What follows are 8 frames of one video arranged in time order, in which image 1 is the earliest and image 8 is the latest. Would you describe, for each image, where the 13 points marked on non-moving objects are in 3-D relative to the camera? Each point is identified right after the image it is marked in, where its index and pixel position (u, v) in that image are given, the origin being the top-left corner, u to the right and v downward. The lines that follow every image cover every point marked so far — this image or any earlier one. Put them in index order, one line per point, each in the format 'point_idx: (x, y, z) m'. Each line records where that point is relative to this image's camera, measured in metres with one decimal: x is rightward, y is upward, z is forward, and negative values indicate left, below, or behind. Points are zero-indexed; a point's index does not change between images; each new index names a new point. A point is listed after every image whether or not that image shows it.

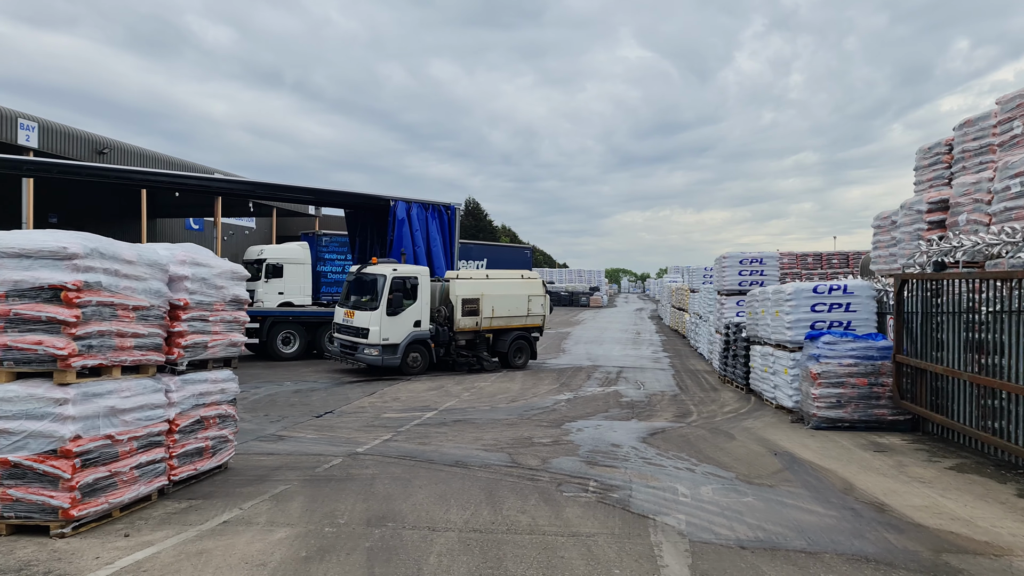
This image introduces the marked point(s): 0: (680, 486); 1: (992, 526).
0: (+1.4, -1.6, +5.7) m
1: (+3.1, -1.6, +4.5) m
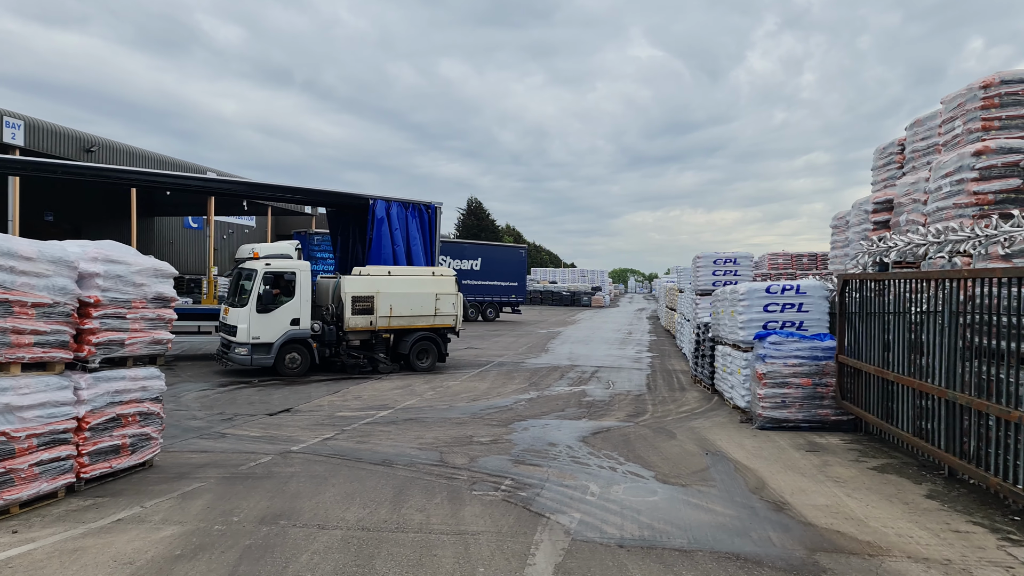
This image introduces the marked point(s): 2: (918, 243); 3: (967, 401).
0: (+0.7, -1.6, +5.7) m
1: (+2.4, -1.6, +4.5) m
2: (+3.9, +0.4, +6.8) m
3: (+3.5, -0.9, +5.5) m
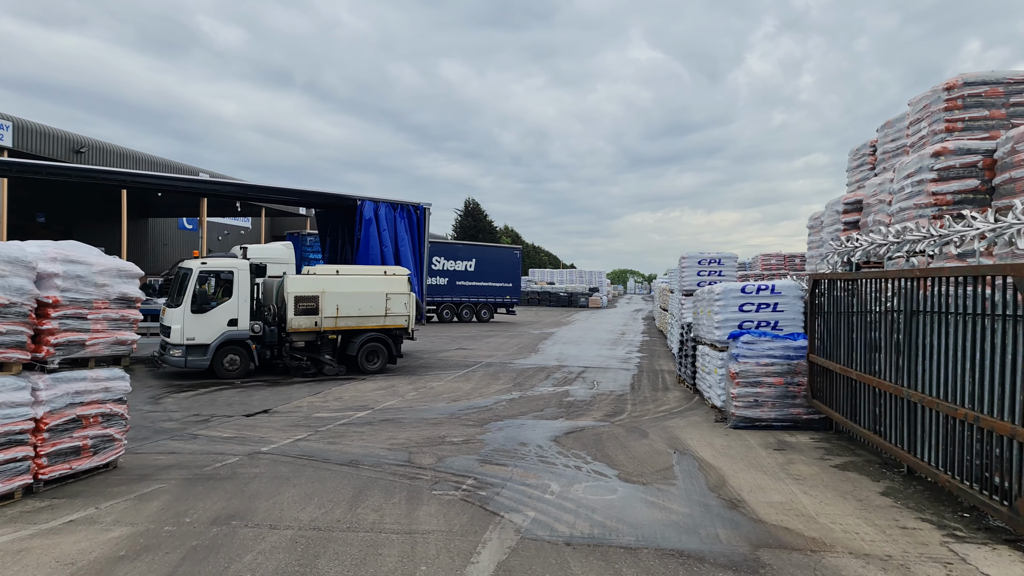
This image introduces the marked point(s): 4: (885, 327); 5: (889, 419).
0: (+0.3, -1.6, +5.7) m
1: (+2.1, -1.5, +4.5) m
2: (+3.6, +0.4, +6.8) m
3: (+3.1, -0.9, +5.5) m
4: (+3.3, -0.3, +6.3) m
5: (+3.3, -1.1, +6.1) m
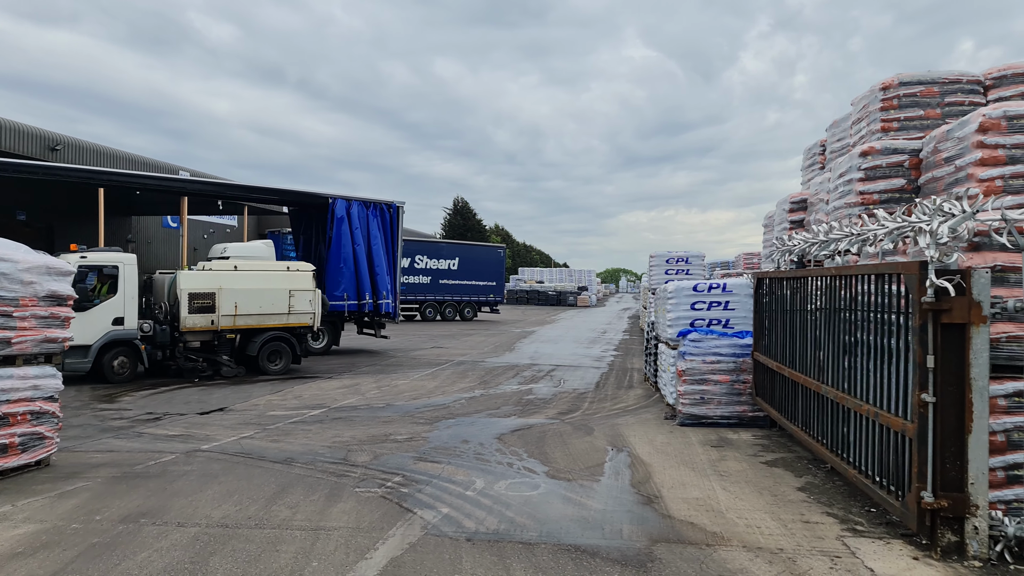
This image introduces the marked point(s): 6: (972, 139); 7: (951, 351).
0: (-0.3, -1.6, +5.7) m
1: (+1.5, -1.5, +4.6) m
2: (+3.0, +0.5, +6.9) m
3: (+2.5, -0.9, +5.6) m
4: (+2.7, -0.3, +6.4) m
5: (+2.6, -1.1, +6.1) m
6: (+3.4, +1.1, +5.1) m
7: (+2.4, -0.3, +3.7) m
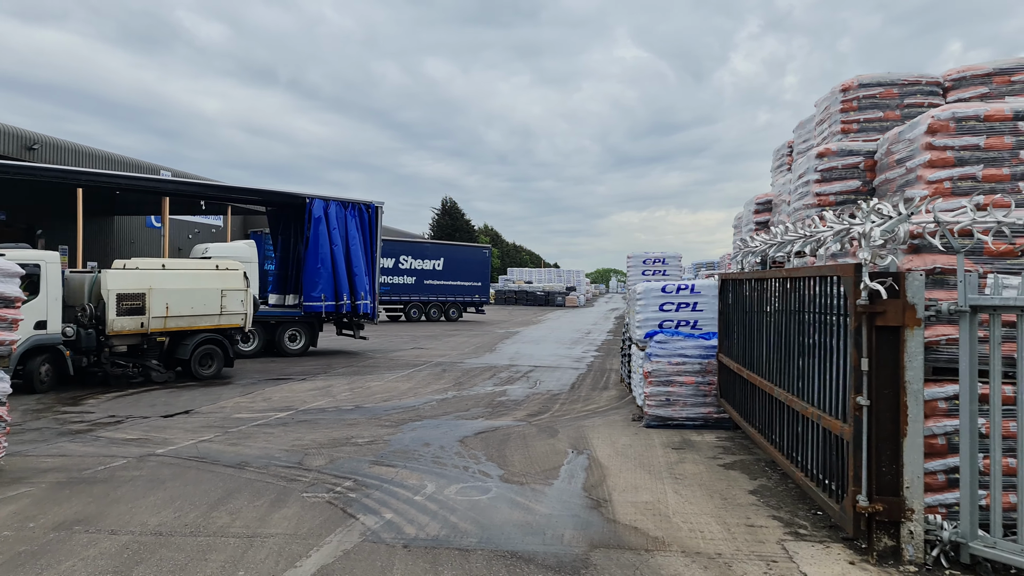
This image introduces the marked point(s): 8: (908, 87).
0: (-0.7, -1.6, +5.6) m
1: (+1.1, -1.5, +4.6) m
2: (+2.6, +0.4, +6.8) m
3: (+2.1, -0.9, +5.5) m
4: (+2.3, -0.3, +6.4) m
5: (+2.2, -1.1, +6.1) m
6: (+3.1, +1.1, +5.1) m
7: (+2.0, -0.3, +3.7) m
8: (+4.0, +2.1, +7.0) m
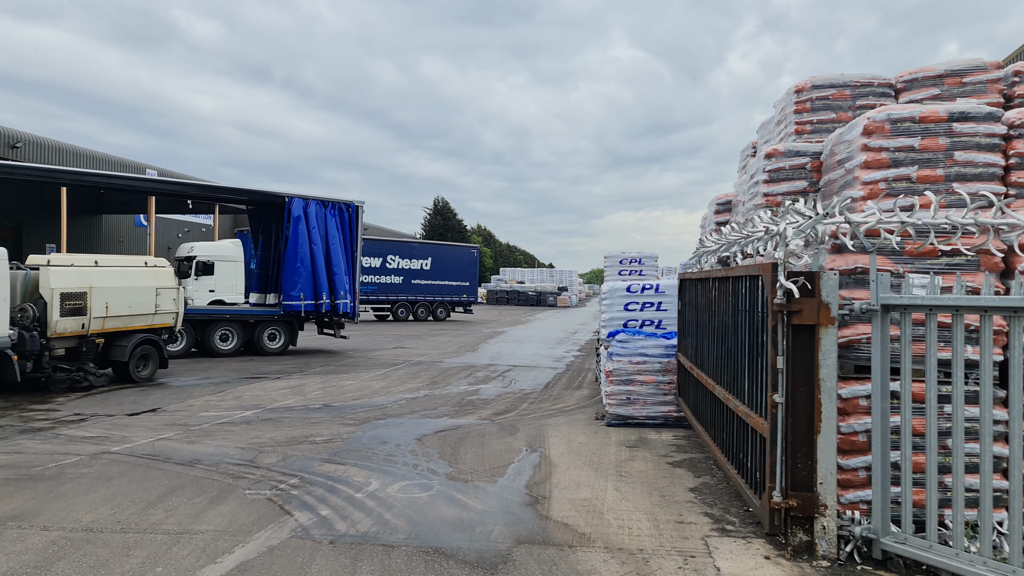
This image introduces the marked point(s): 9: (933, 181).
0: (-1.1, -1.6, +5.6) m
1: (+0.7, -1.5, +4.6) m
2: (+2.1, +0.4, +6.9) m
3: (+1.7, -0.9, +5.6) m
4: (+1.9, -0.3, +6.4) m
5: (+1.8, -1.1, +6.2) m
6: (+2.6, +1.1, +5.2) m
7: (+1.6, -0.3, +3.7) m
8: (+3.6, +2.1, +7.1) m
9: (+3.0, +0.8, +5.0) m
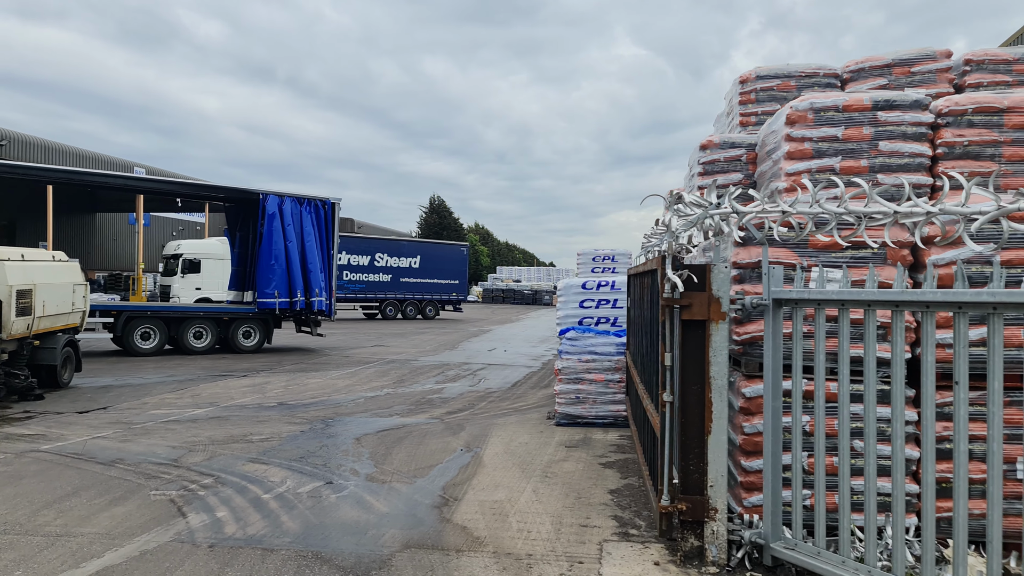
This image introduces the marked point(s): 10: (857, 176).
0: (-1.8, -1.6, +5.5) m
1: (0.0, -1.5, +4.5) m
2: (+1.4, +0.5, +6.8) m
3: (+1.0, -0.8, +5.4) m
4: (+1.2, -0.3, +6.3) m
5: (+1.1, -1.1, +6.0) m
6: (+2.0, +1.1, +5.1) m
7: (+0.9, -0.3, +3.6) m
8: (+2.9, +2.1, +7.0) m
9: (+2.4, +0.8, +4.8) m
10: (+2.4, +0.8, +4.8) m
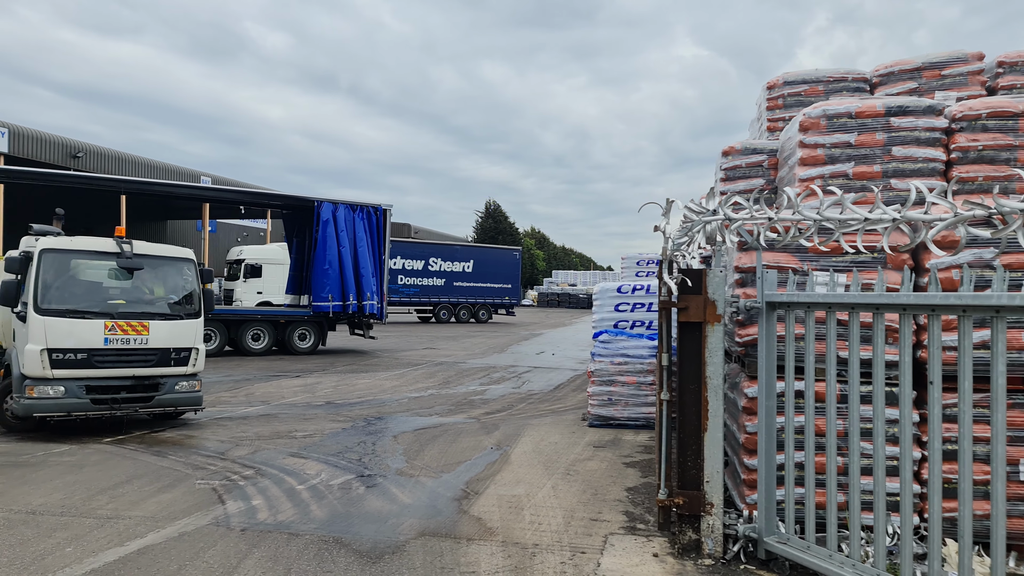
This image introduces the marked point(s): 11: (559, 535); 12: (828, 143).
0: (-1.6, -1.6, +5.8) m
1: (+0.1, -1.5, +4.6) m
2: (+1.7, +0.4, +6.8) m
3: (+1.2, -0.9, +5.6) m
4: (+1.5, -0.3, +6.4) m
5: (+1.3, -1.1, +6.1) m
6: (+2.1, +1.1, +5.1) m
7: (+1.0, -0.3, +3.7) m
8: (+3.2, +2.1, +6.9) m
9: (+2.5, +0.8, +4.8) m
10: (+2.5, +0.8, +4.9) m
11: (+0.3, -1.5, +4.1) m
12: (+2.2, +1.0, +4.9) m
